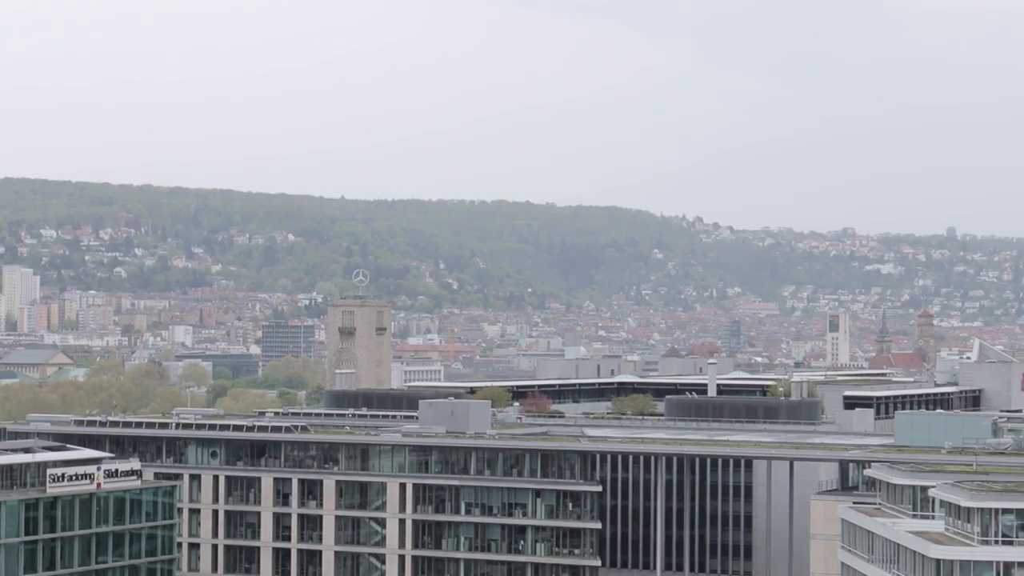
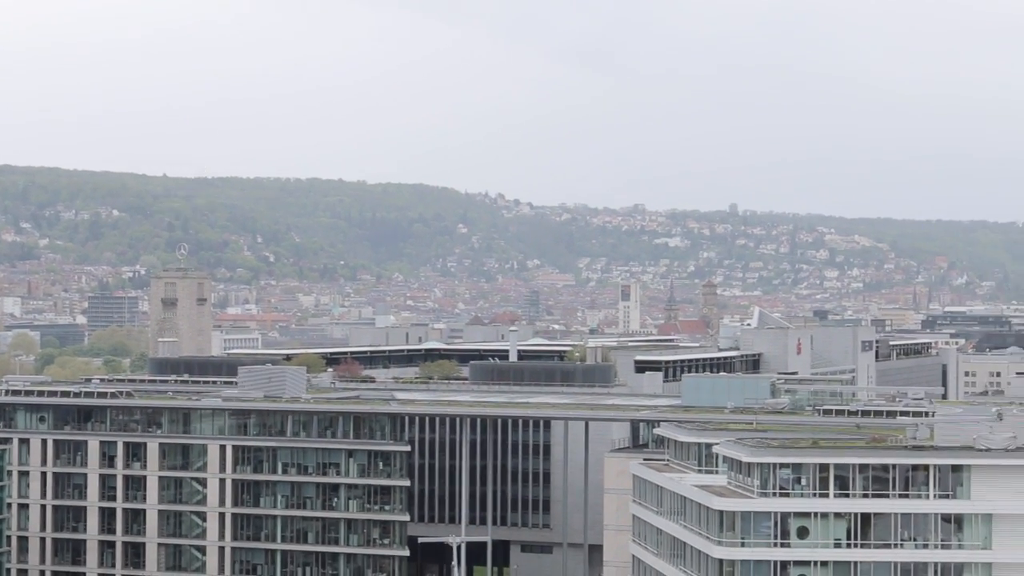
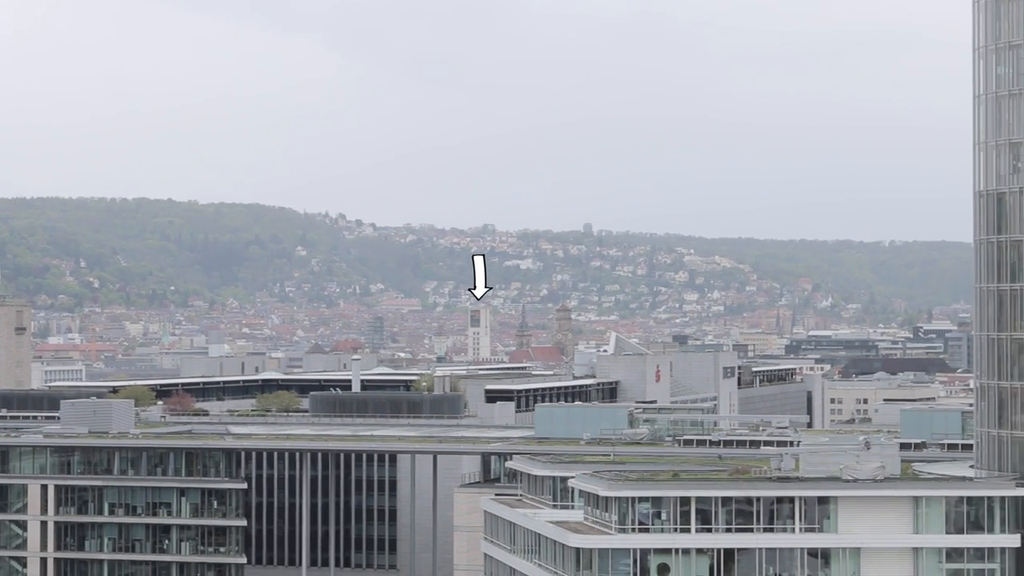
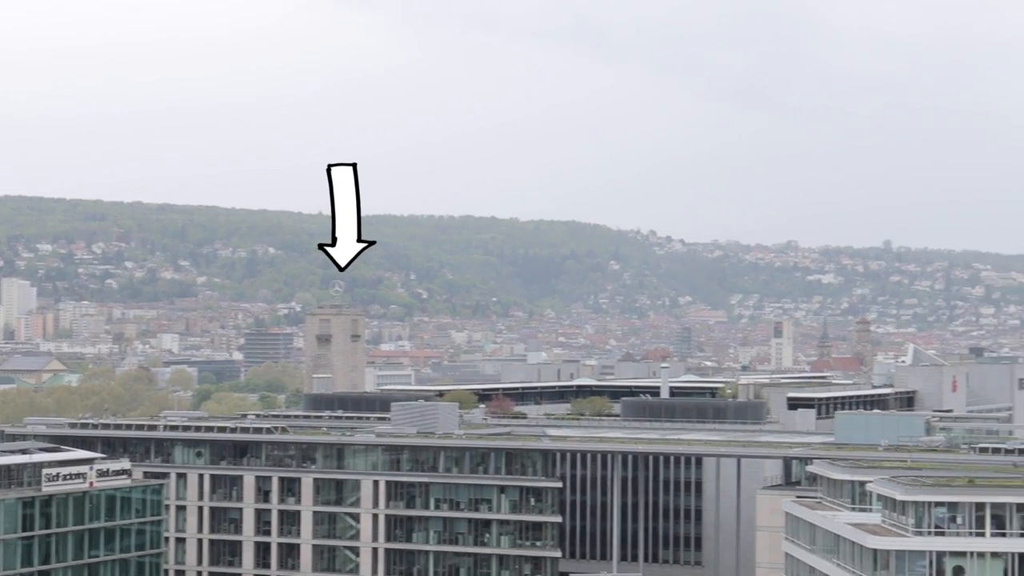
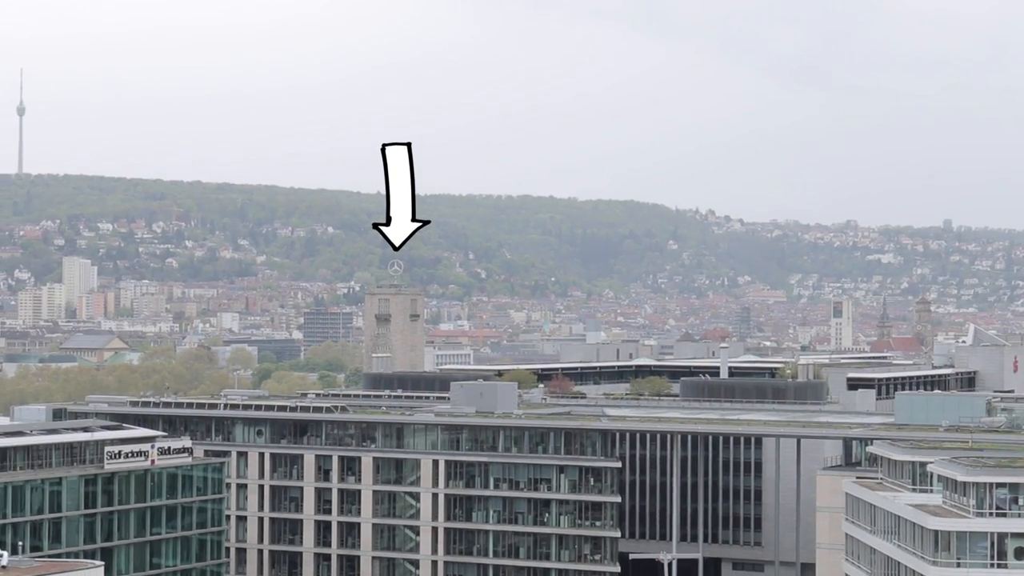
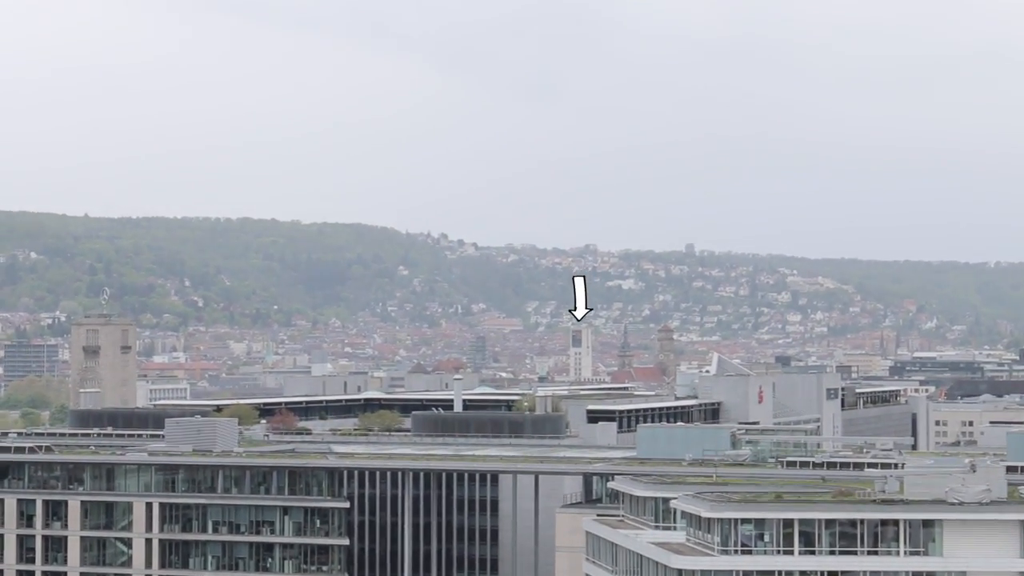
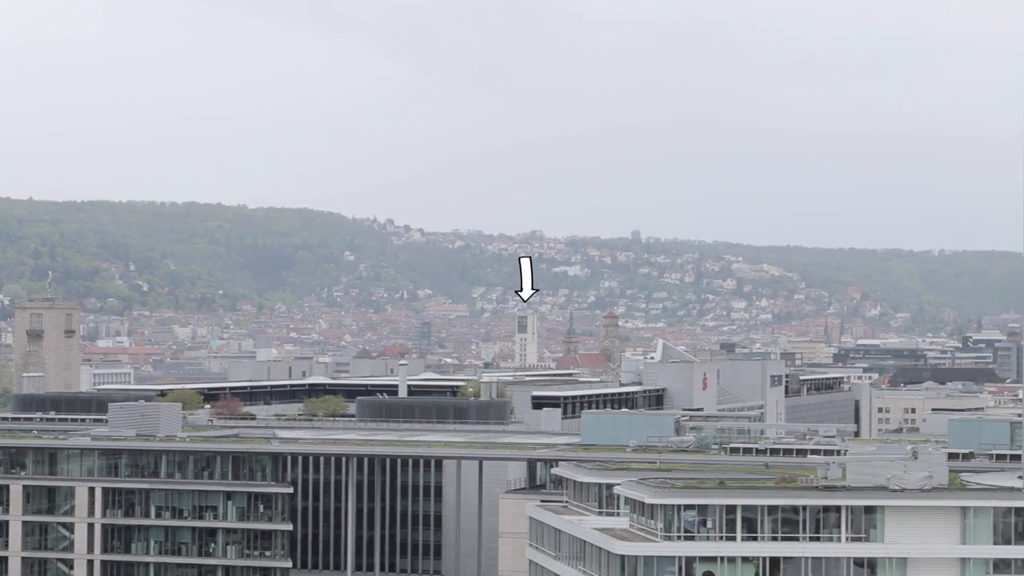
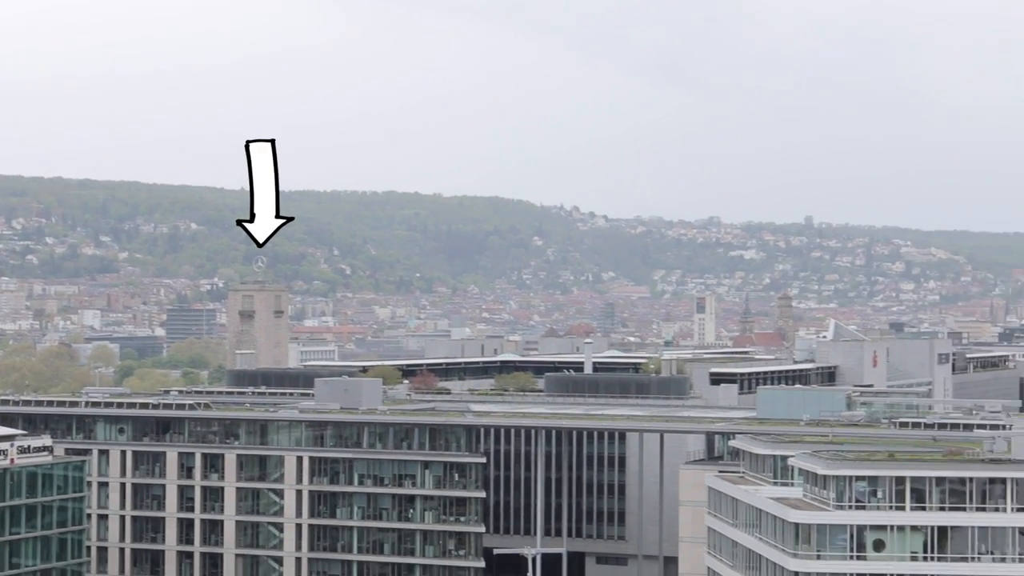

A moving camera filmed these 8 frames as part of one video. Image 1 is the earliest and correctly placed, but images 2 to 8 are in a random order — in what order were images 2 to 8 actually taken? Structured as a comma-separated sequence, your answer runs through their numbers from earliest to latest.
5, 4, 8, 2, 6, 7, 3
